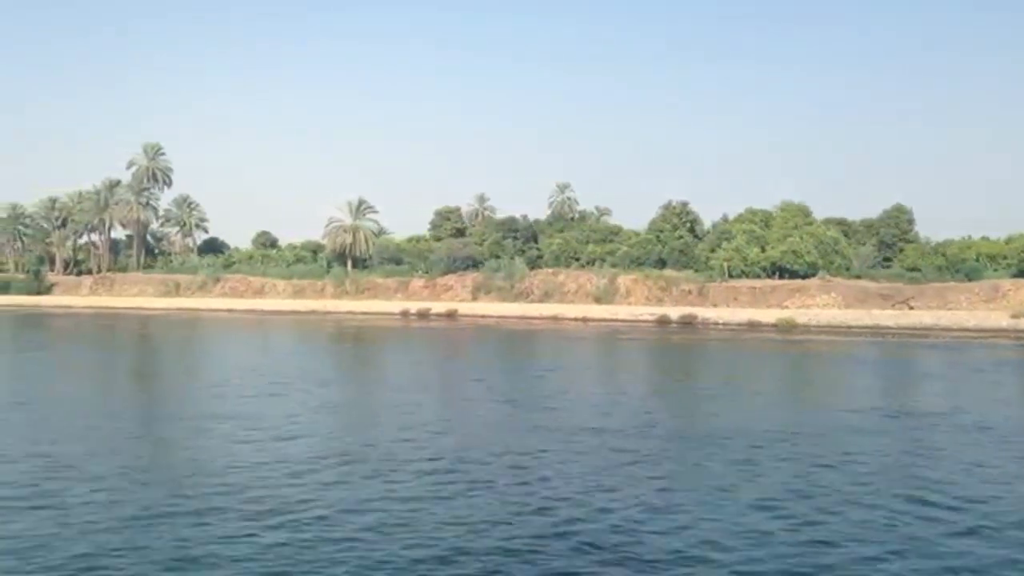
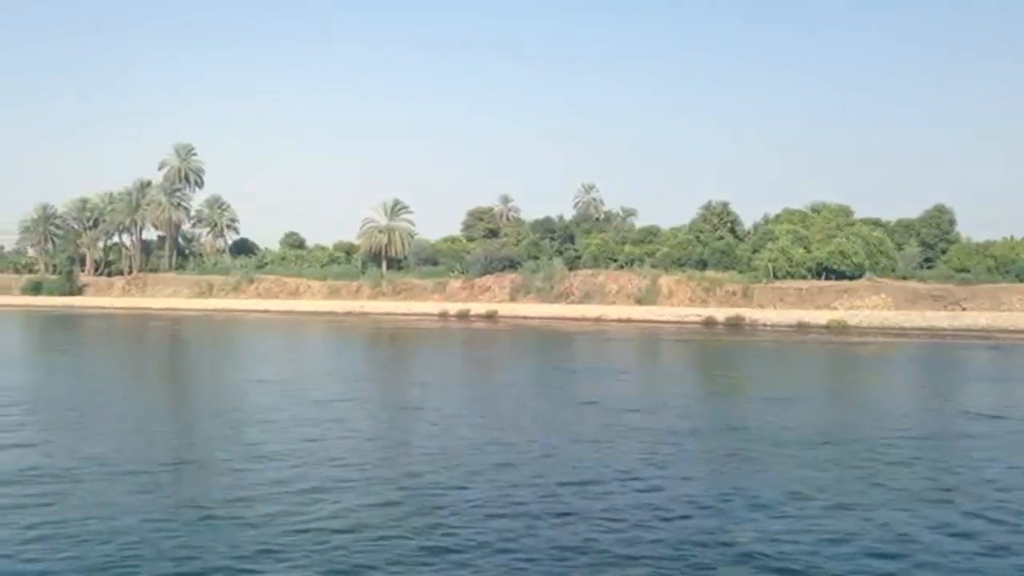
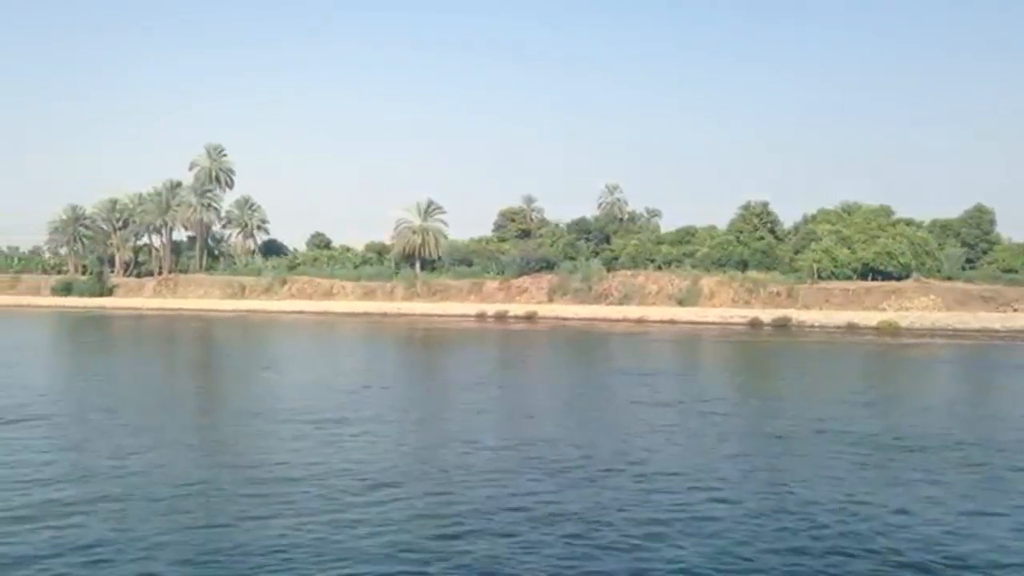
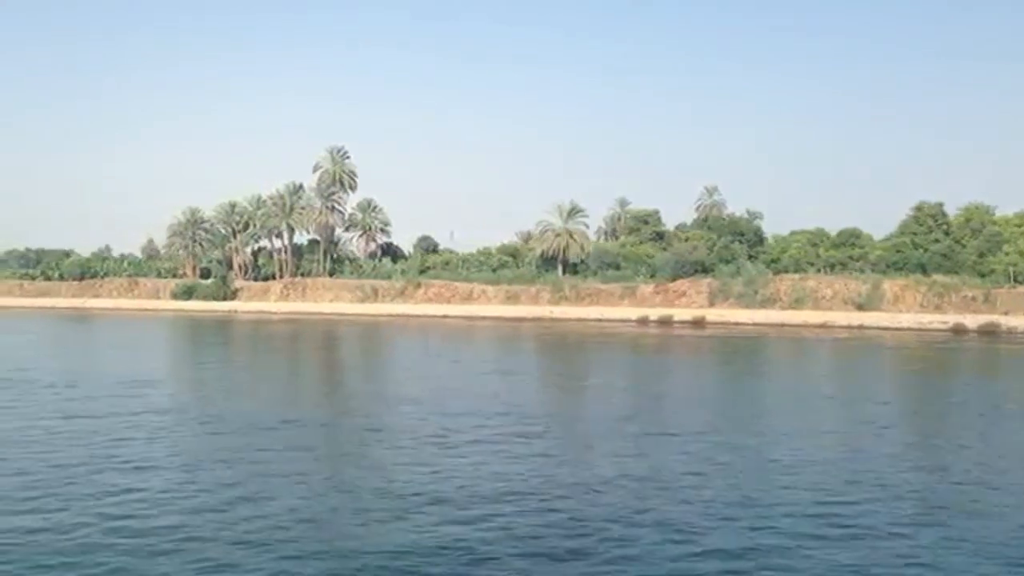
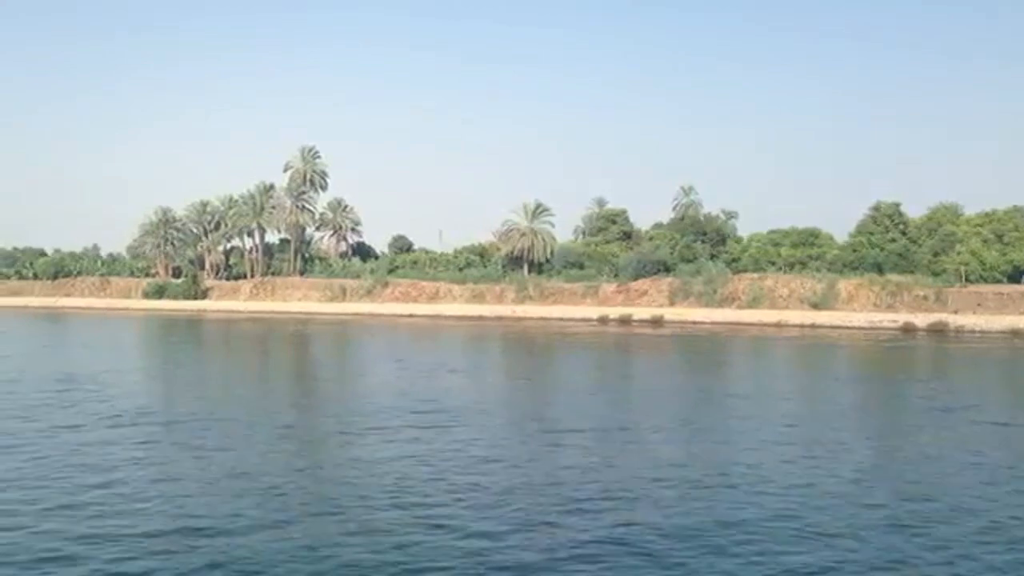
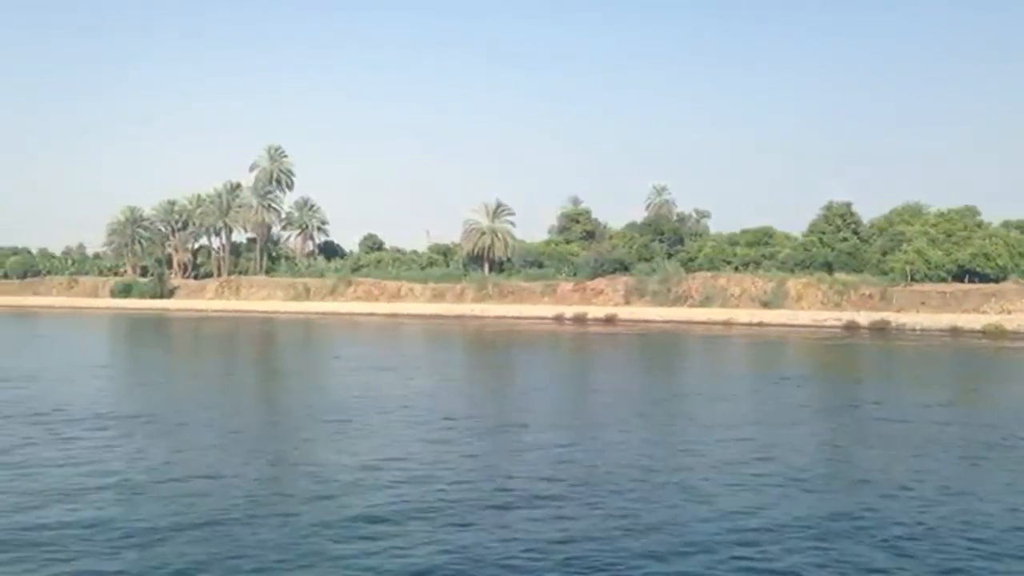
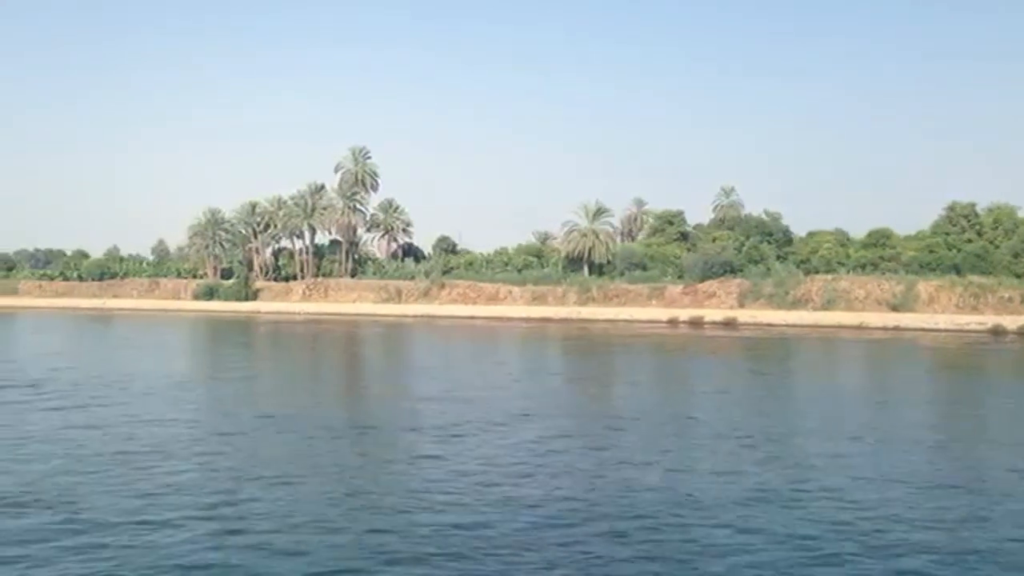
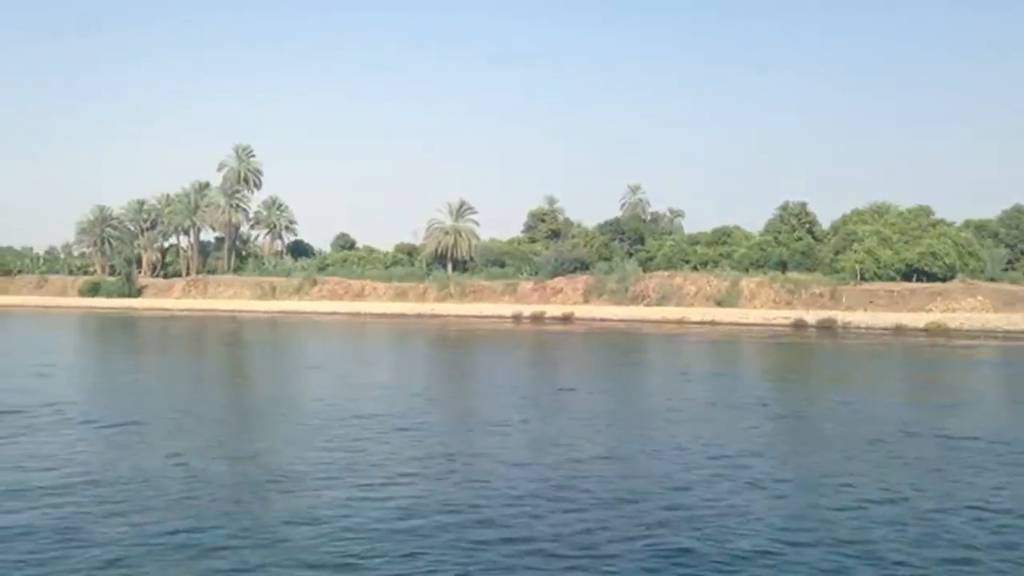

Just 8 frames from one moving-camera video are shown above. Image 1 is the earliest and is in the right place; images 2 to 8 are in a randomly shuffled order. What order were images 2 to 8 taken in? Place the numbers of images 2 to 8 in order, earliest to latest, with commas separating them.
2, 3, 8, 6, 5, 4, 7
